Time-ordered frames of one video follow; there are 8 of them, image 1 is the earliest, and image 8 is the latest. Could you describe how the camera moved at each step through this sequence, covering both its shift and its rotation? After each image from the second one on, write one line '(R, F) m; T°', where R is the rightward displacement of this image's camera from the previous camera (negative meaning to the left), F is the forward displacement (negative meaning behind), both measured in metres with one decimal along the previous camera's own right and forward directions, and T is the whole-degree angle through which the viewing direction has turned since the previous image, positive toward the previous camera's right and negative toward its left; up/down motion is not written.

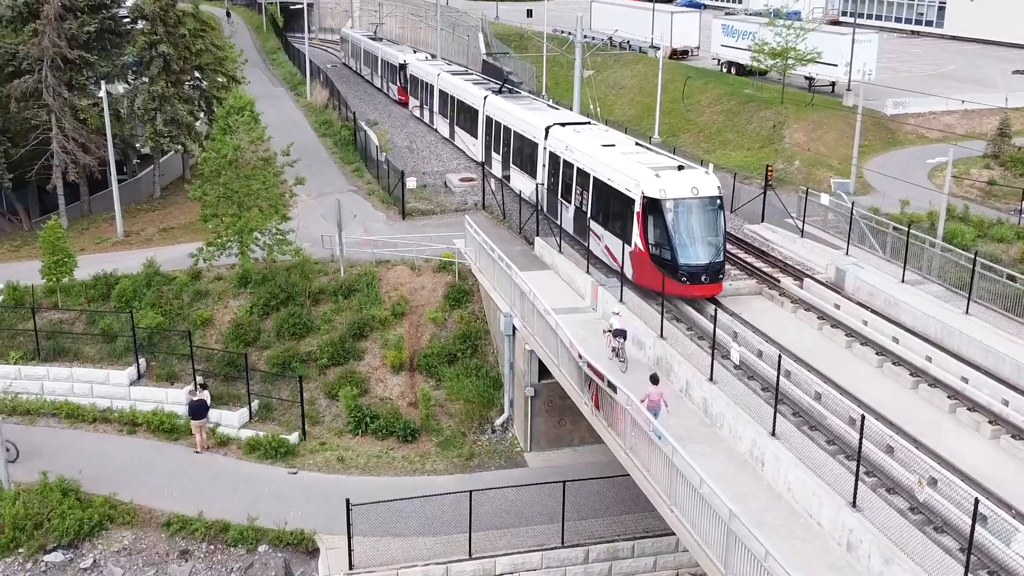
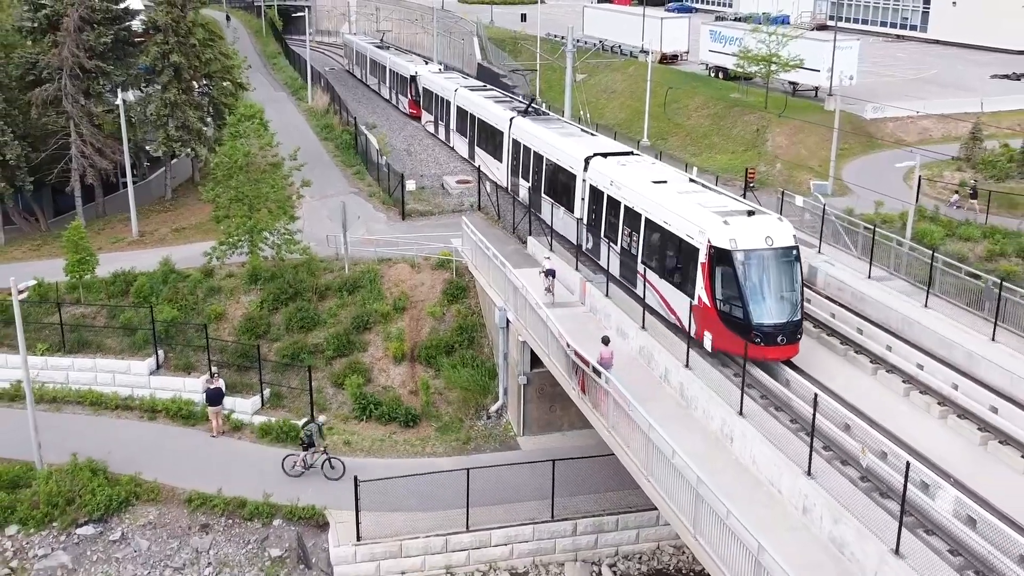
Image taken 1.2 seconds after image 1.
(0.0, -1.5) m; 0°
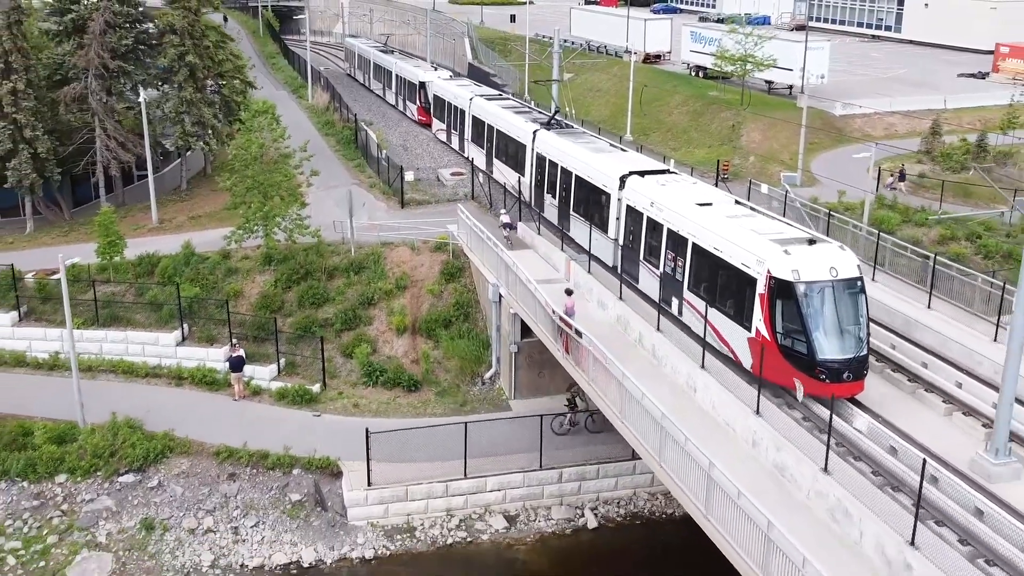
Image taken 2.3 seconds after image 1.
(-0.1, -2.4) m; +1°
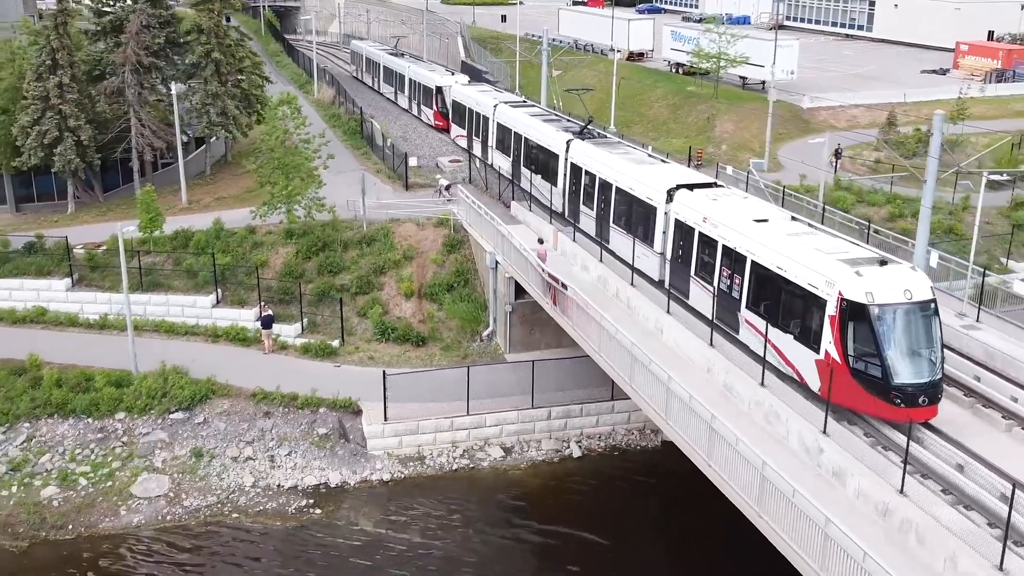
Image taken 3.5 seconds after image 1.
(-0.1, -3.5) m; +1°
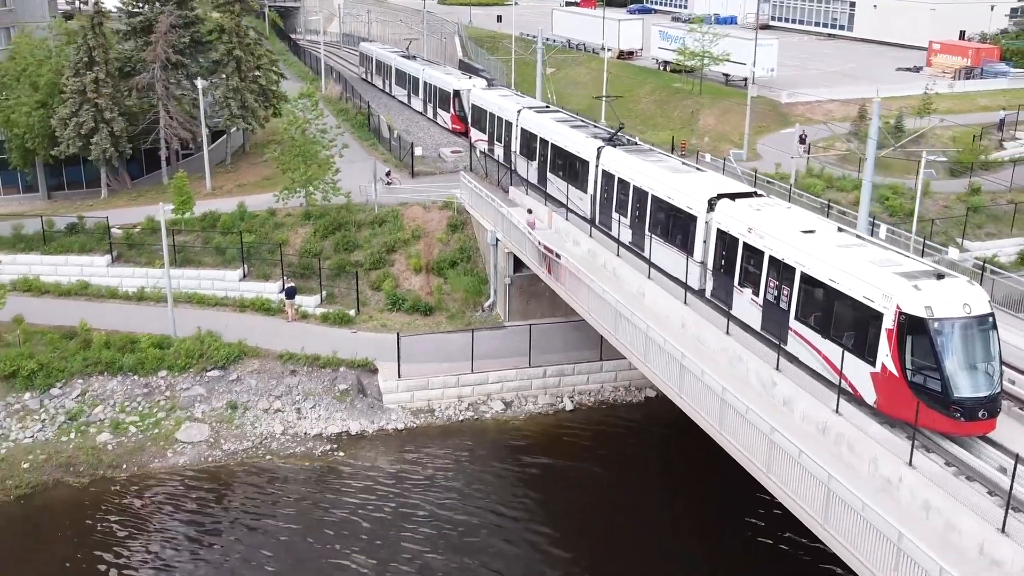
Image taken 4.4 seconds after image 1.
(-0.1, -3.0) m; 0°
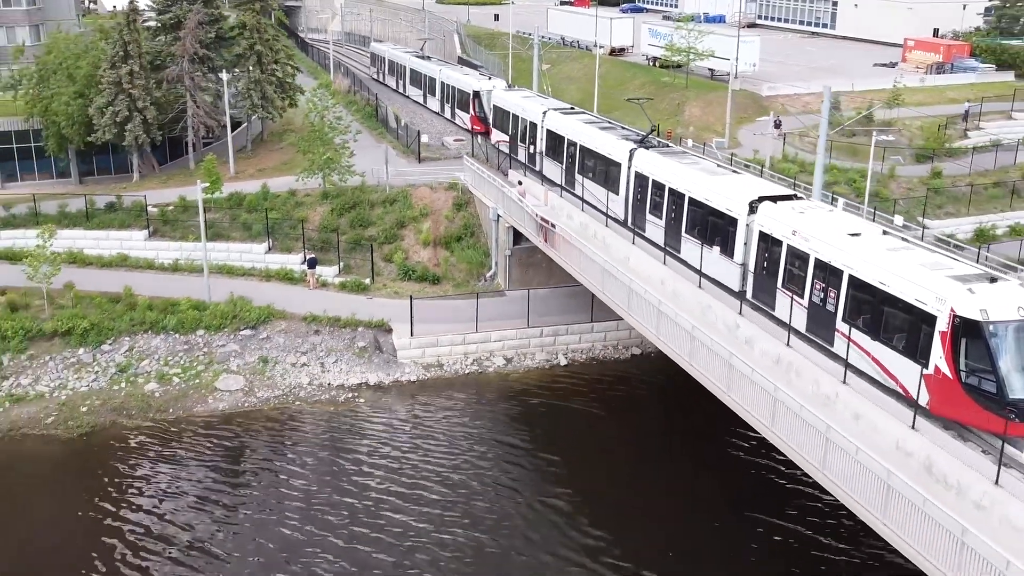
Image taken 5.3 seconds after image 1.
(-0.1, -3.3) m; 0°
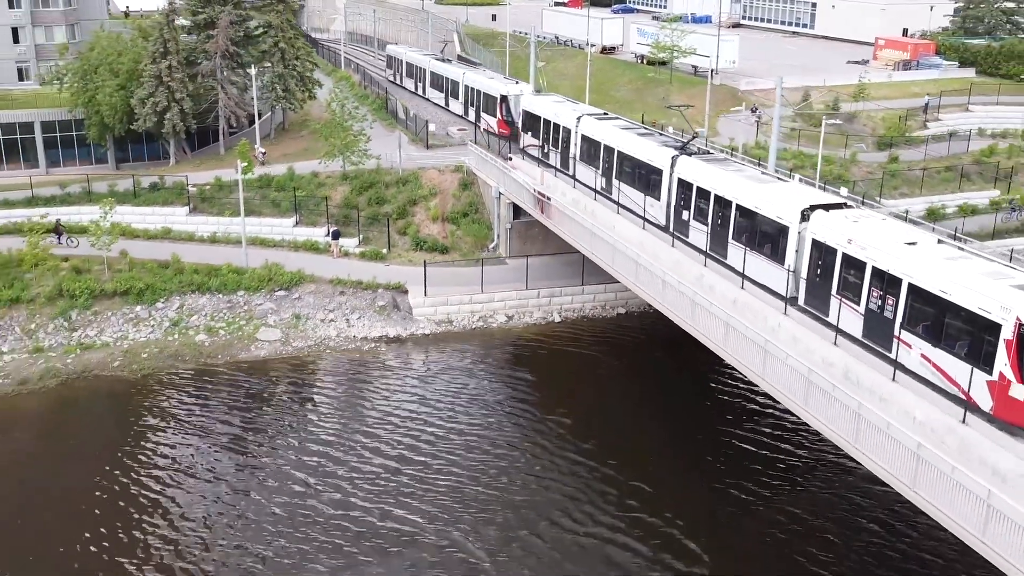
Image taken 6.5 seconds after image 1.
(-0.2, -4.4) m; 0°
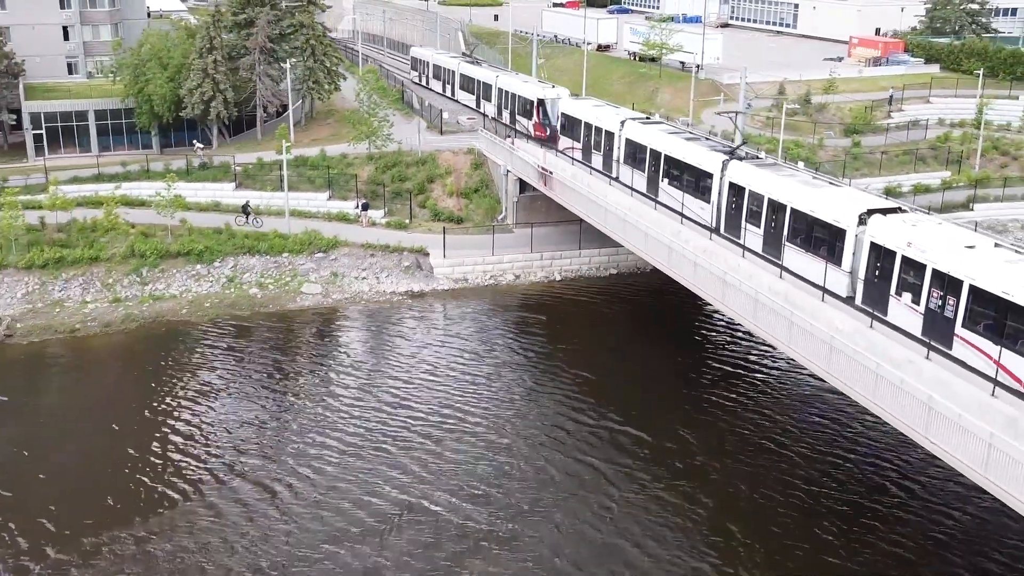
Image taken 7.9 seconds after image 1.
(-0.4, -5.6) m; 0°
